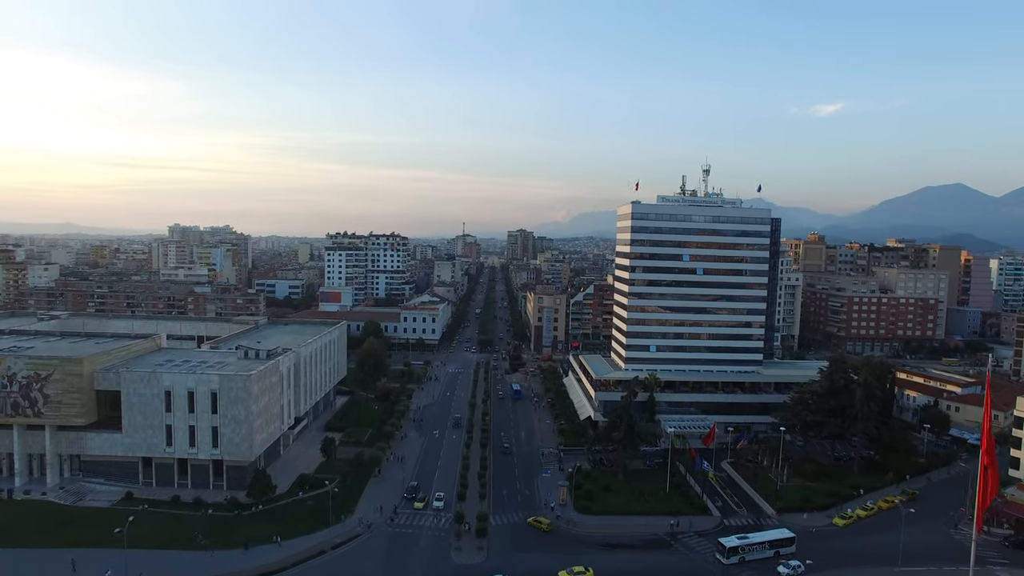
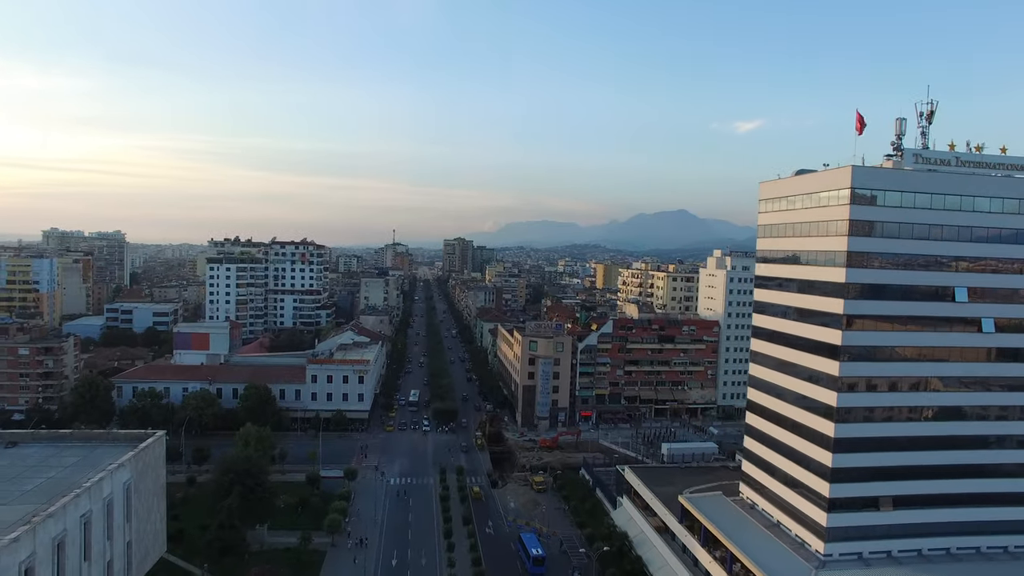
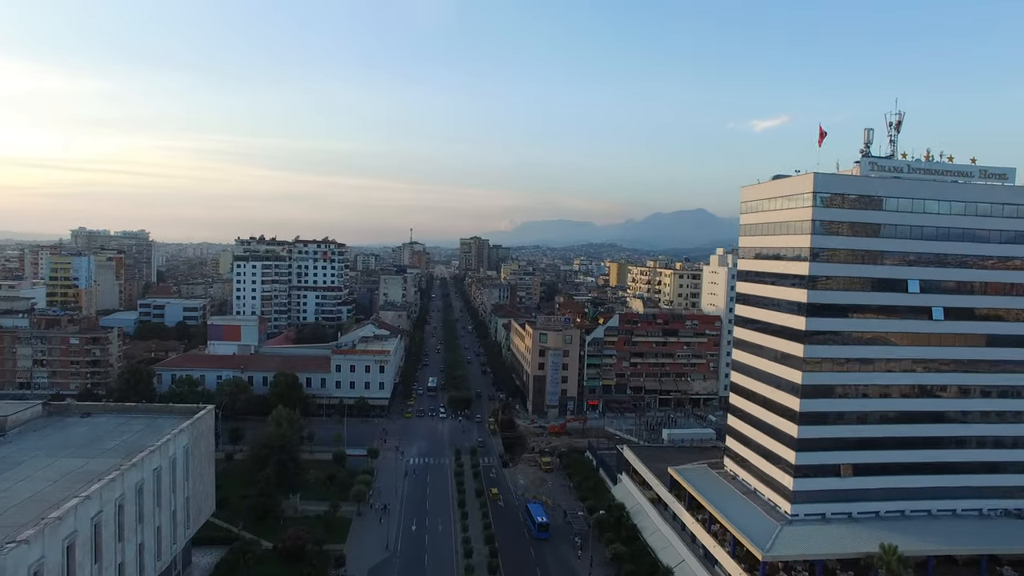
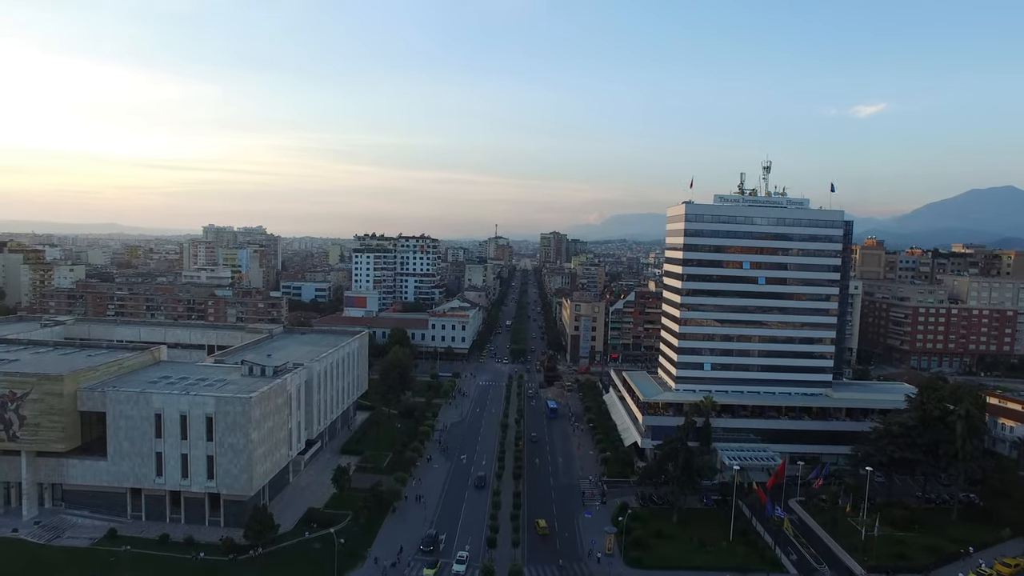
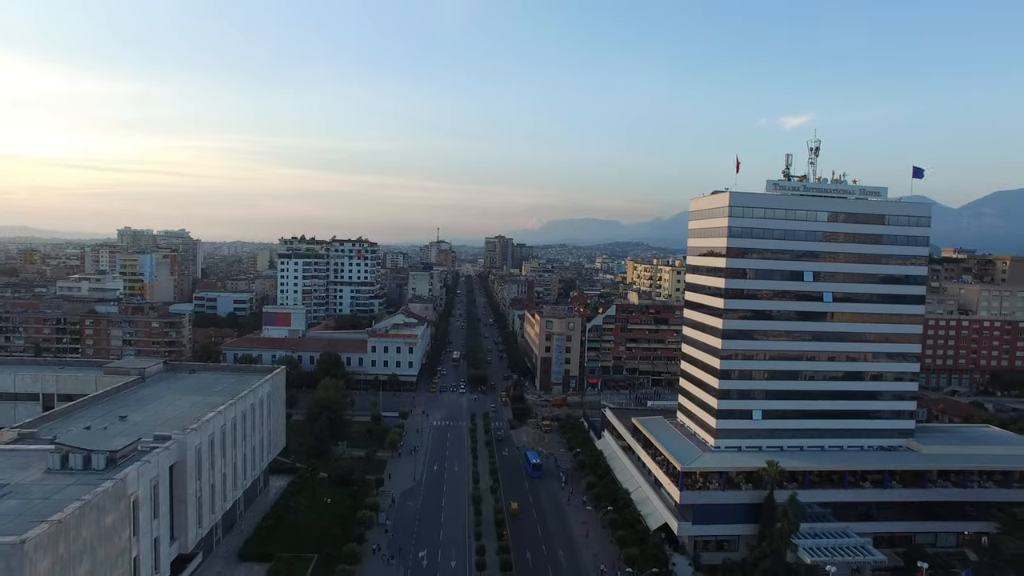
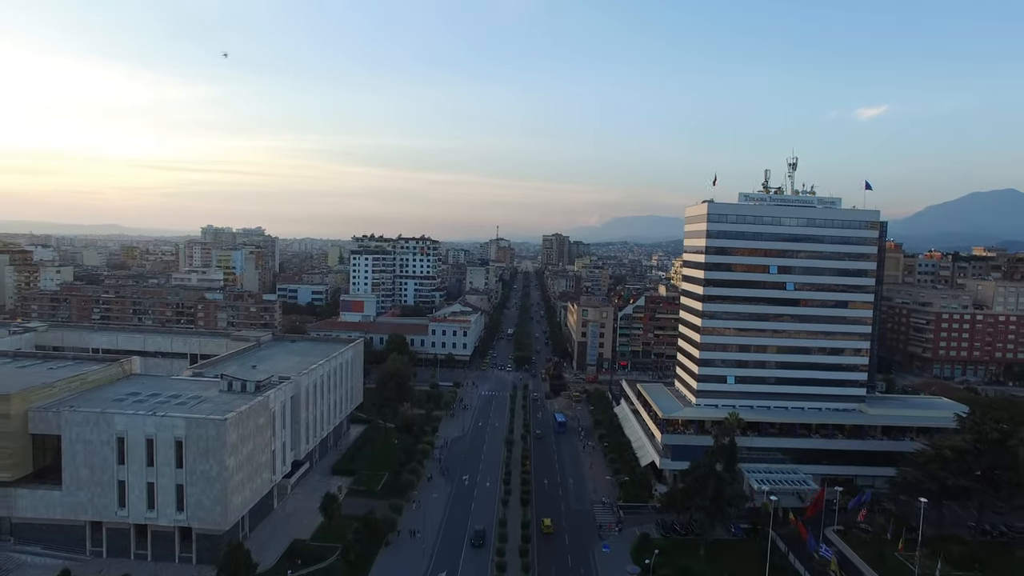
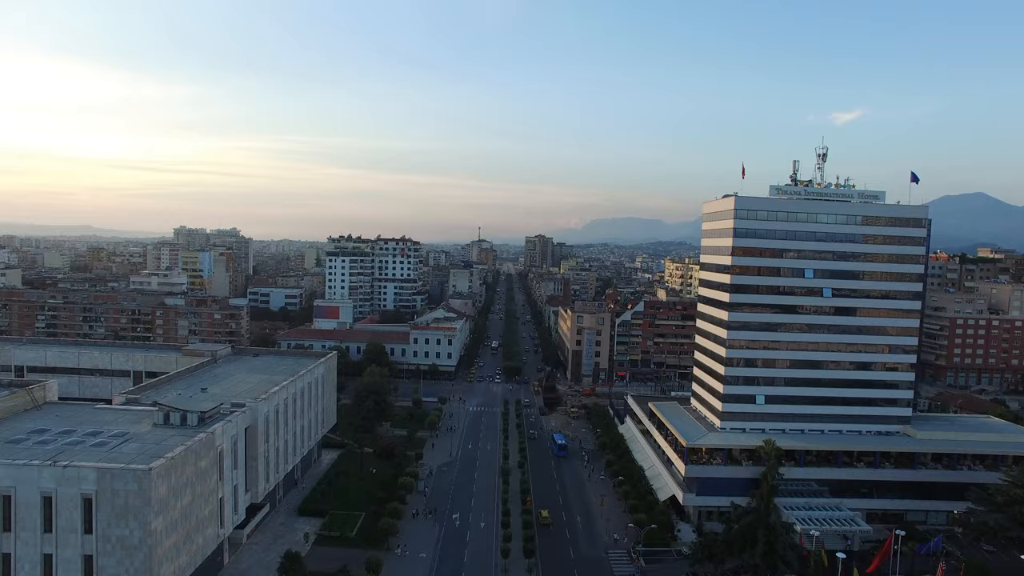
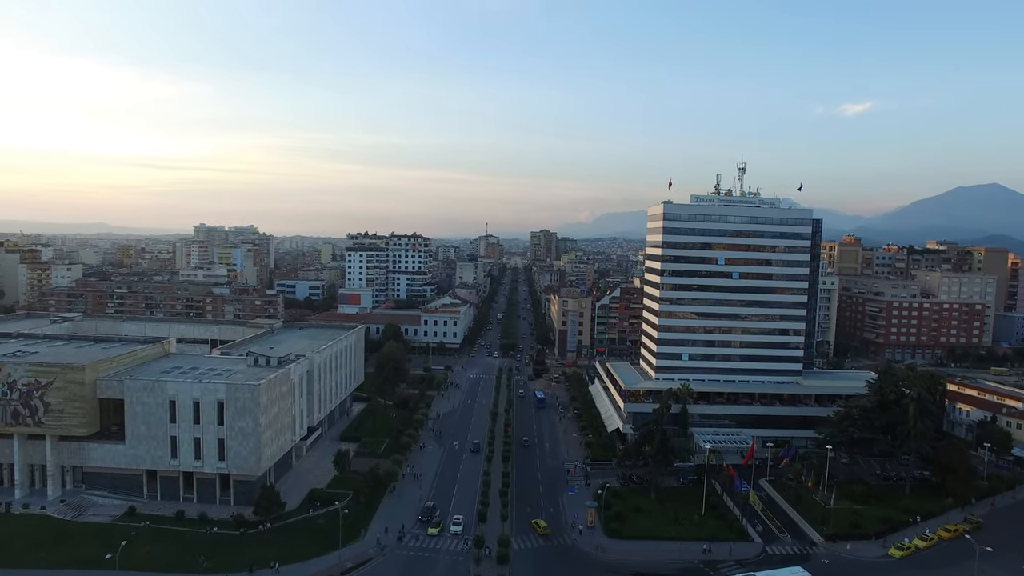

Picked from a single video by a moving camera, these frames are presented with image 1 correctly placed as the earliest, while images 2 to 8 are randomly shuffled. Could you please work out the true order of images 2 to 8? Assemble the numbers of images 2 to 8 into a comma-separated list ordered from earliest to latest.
8, 4, 6, 7, 5, 3, 2
